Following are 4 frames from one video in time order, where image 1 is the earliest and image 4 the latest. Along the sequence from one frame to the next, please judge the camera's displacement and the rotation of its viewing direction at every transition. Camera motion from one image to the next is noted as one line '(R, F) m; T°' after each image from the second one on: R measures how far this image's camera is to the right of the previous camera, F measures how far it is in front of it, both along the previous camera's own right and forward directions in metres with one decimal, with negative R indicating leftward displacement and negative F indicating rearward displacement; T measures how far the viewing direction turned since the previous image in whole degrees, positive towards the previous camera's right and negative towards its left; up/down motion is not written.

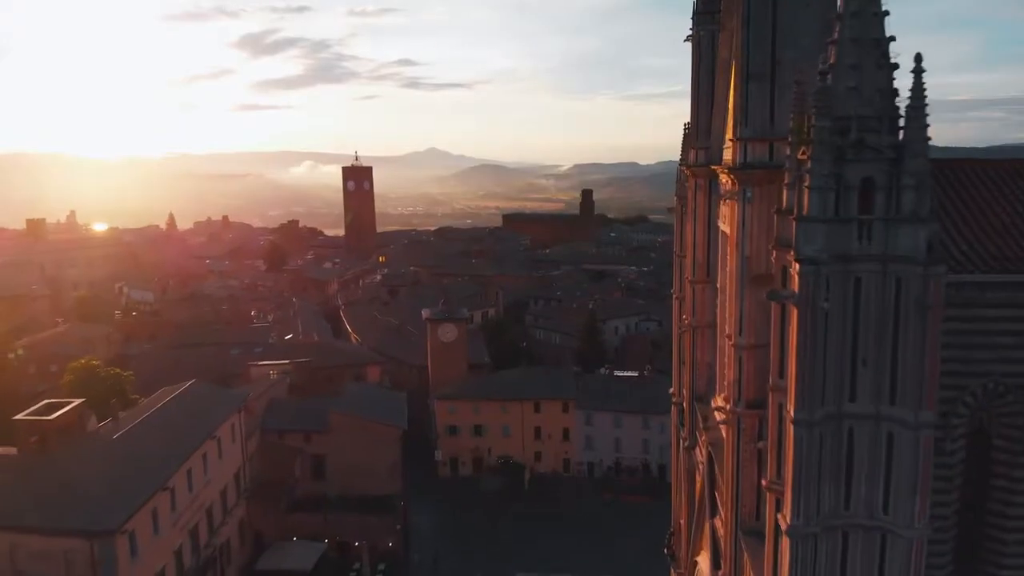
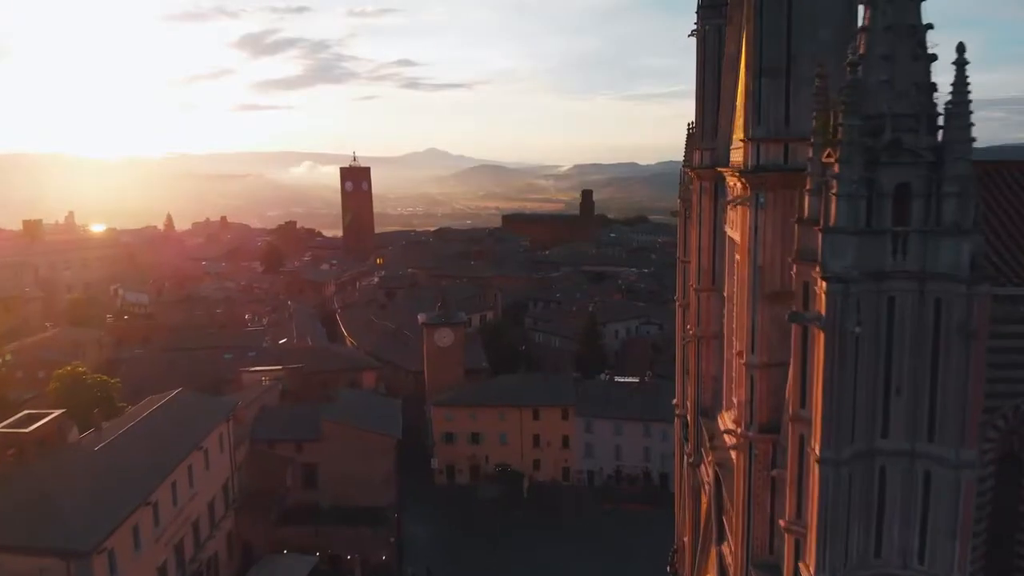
(+0.1, +0.8) m; 0°
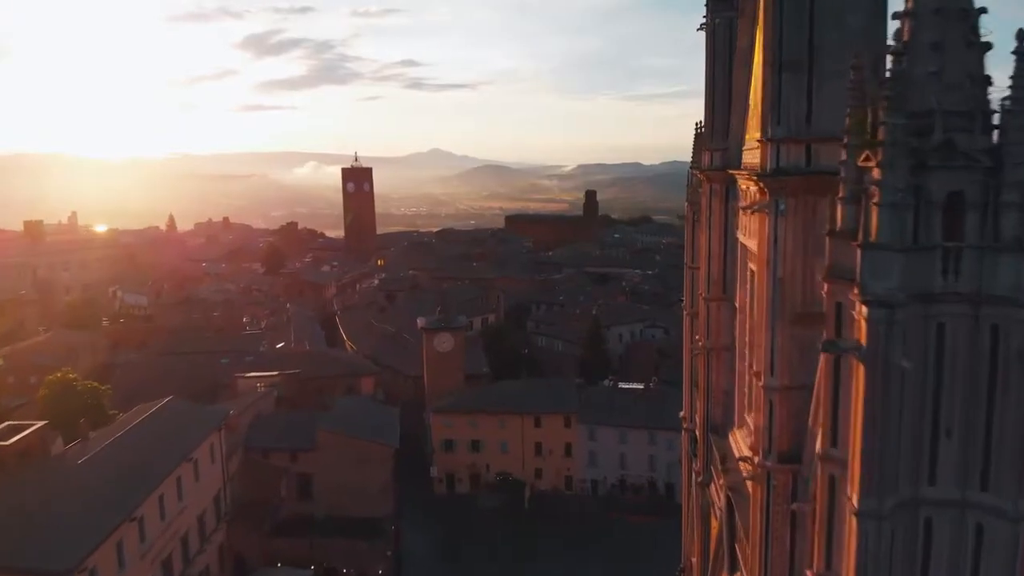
(+0.1, +0.8) m; 0°
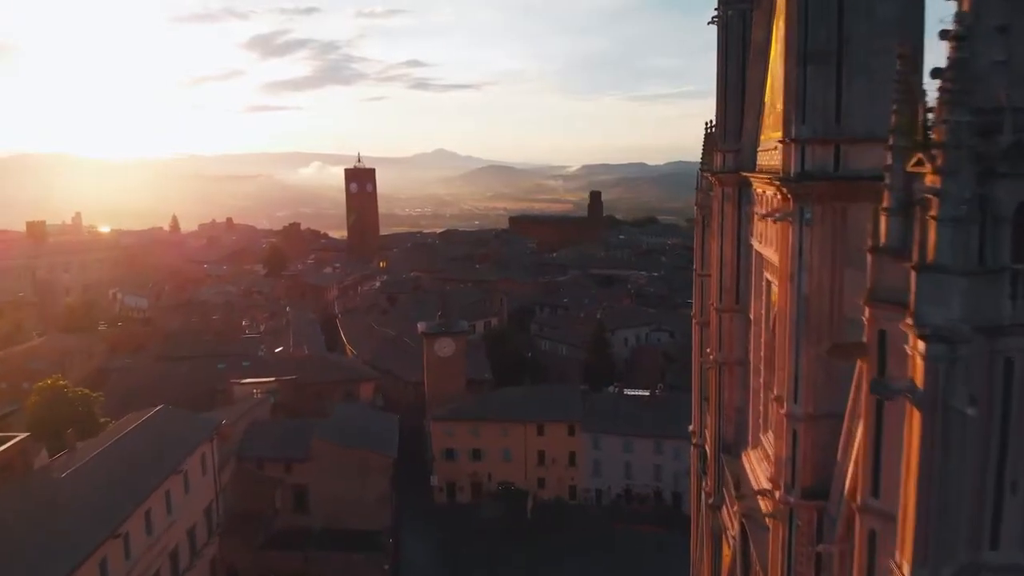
(+0.1, +0.8) m; 0°
